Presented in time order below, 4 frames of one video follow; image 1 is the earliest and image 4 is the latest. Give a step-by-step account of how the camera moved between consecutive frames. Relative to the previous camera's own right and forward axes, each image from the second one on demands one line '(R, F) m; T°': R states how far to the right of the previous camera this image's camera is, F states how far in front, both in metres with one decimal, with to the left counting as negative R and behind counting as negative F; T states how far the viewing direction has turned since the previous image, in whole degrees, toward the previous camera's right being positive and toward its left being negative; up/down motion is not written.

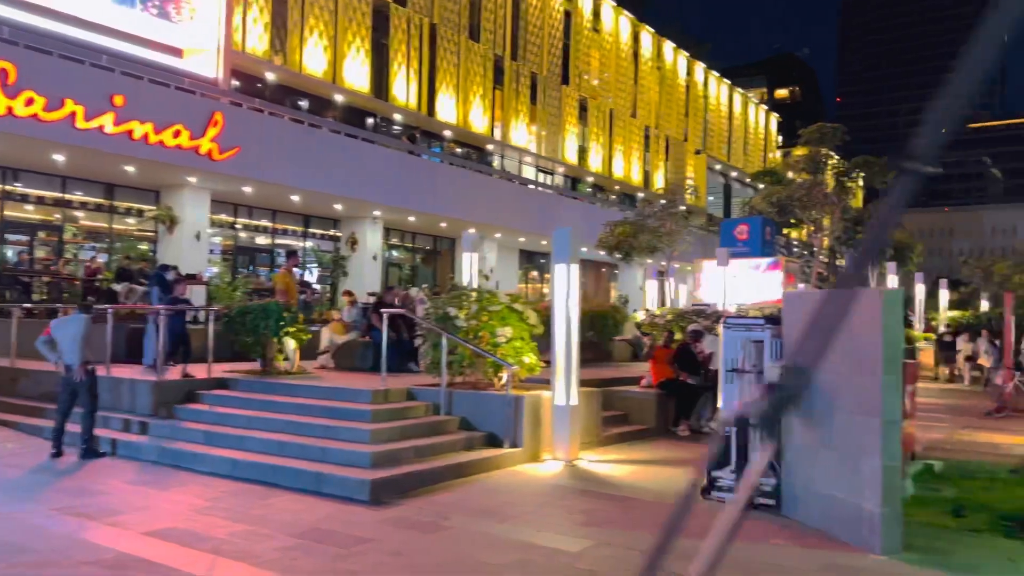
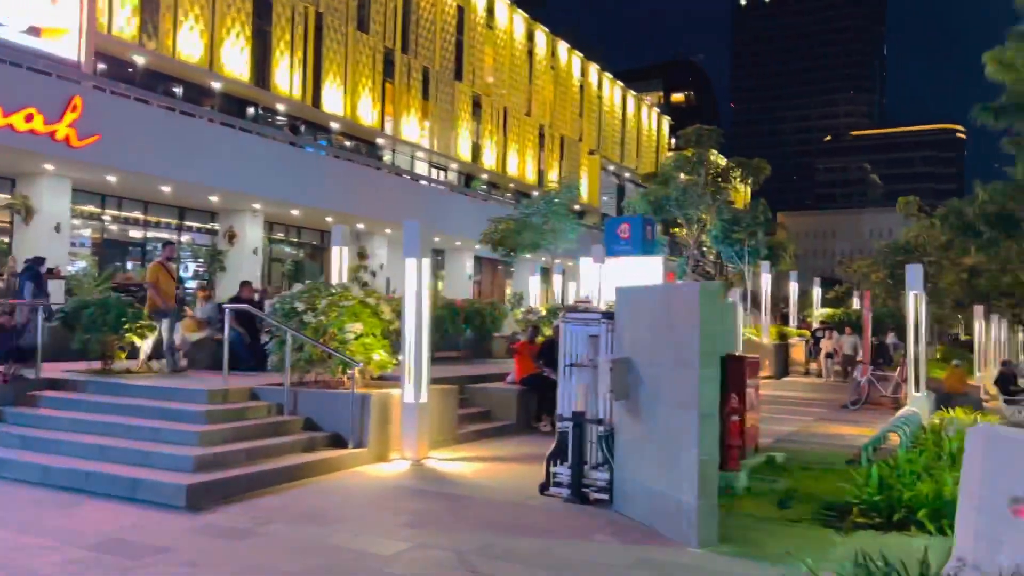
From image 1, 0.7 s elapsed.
(+0.7, +0.2) m; +7°
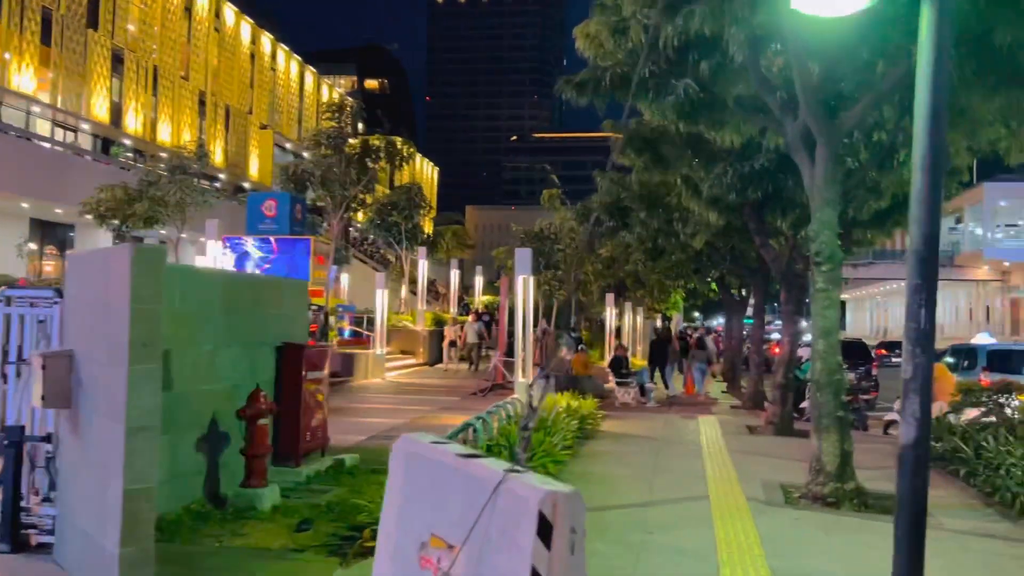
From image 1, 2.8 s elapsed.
(+2.0, +1.5) m; +21°
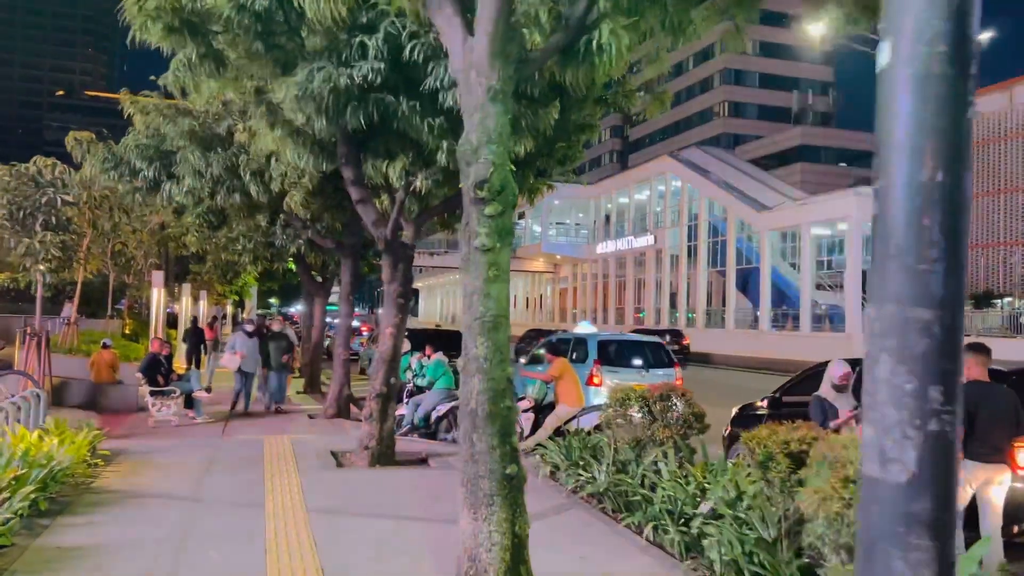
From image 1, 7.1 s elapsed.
(+1.2, +4.6) m; +29°
